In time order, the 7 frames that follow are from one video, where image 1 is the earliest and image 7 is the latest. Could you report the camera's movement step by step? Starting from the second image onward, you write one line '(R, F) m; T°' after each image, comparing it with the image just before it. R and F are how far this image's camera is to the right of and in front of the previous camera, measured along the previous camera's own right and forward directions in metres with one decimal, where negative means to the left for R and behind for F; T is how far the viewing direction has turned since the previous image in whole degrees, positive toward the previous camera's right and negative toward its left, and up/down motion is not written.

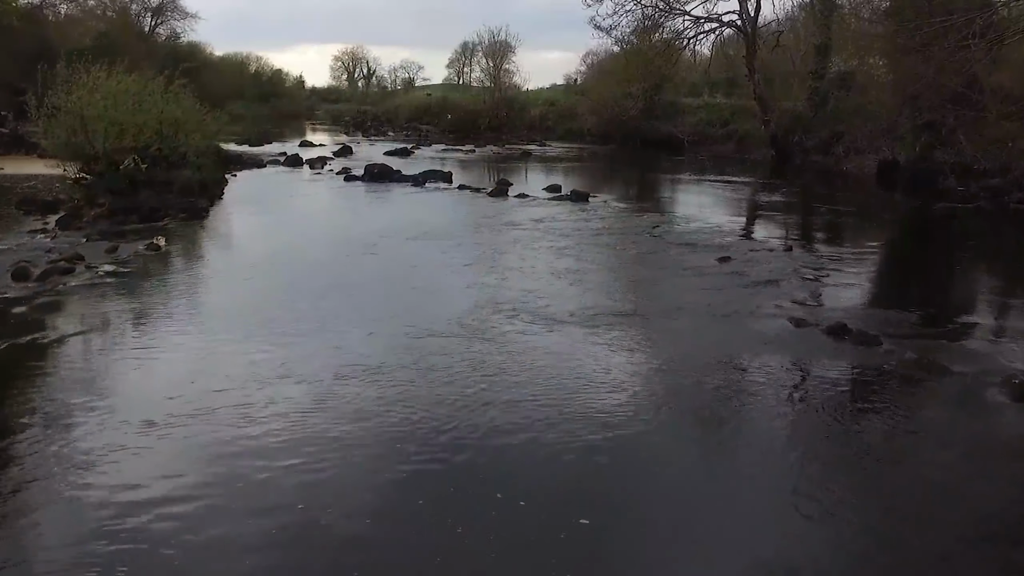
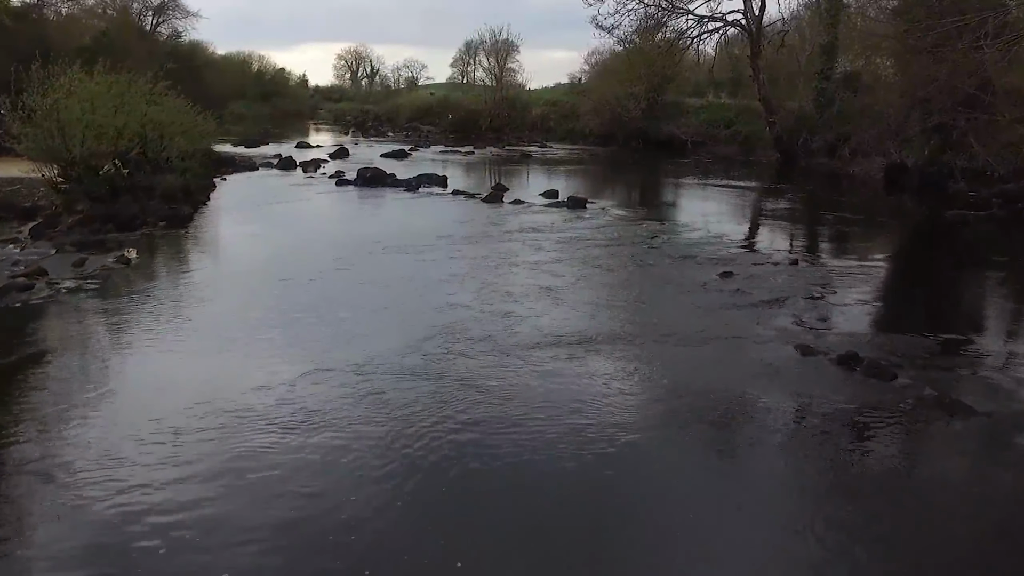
(+0.2, +0.7) m; 0°
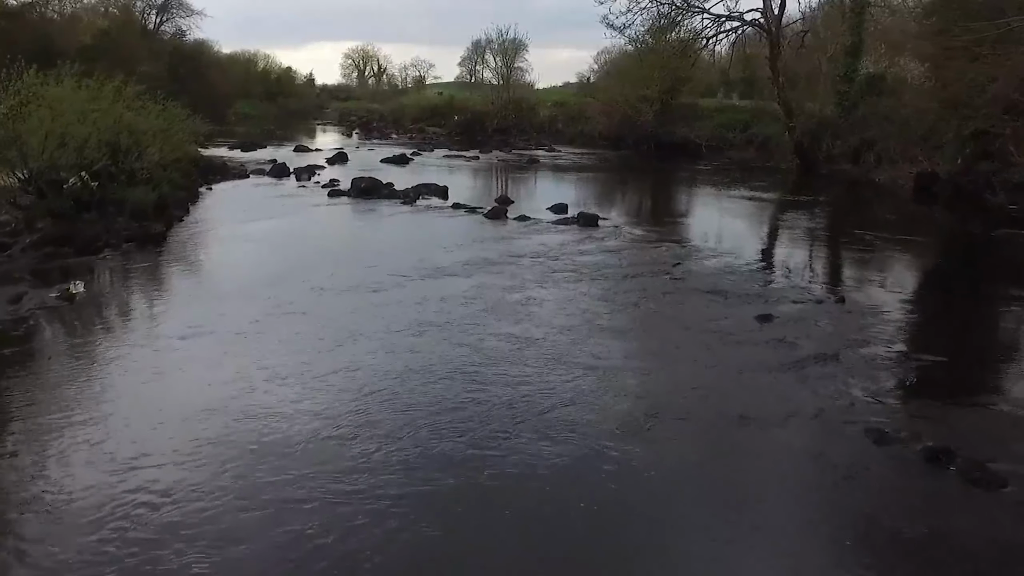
(+0.1, +1.6) m; -1°
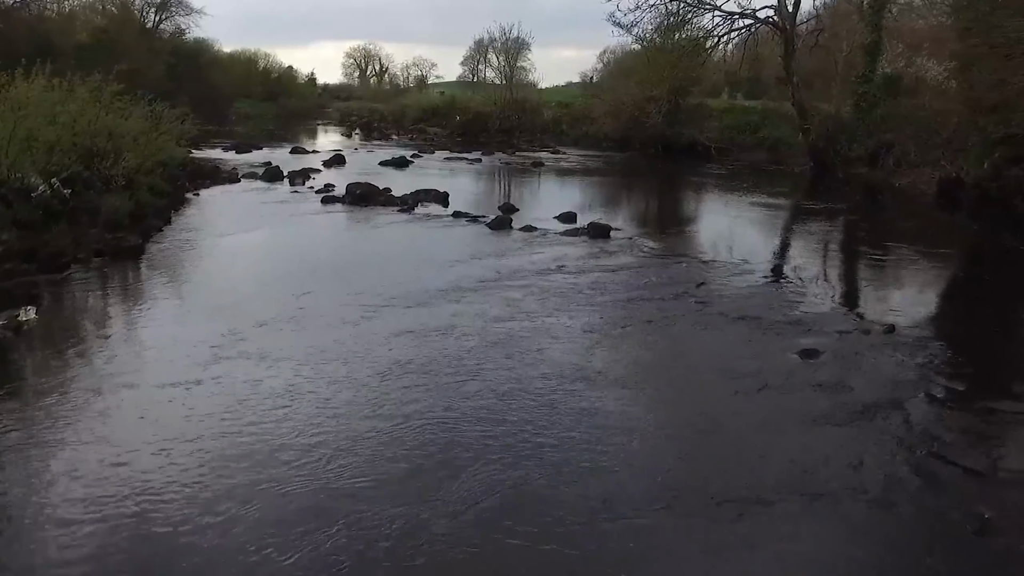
(-0.1, +1.2) m; 0°
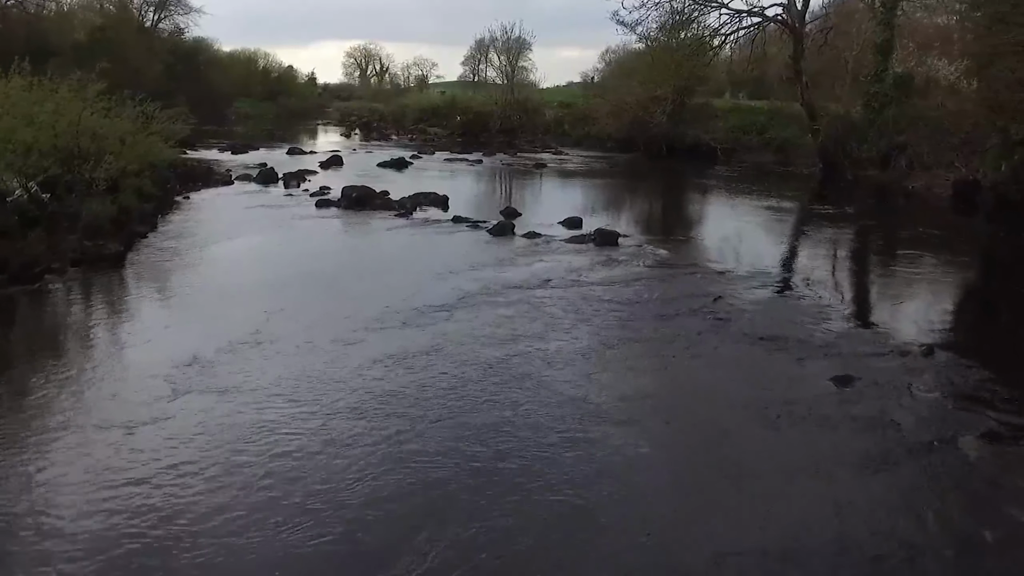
(0.0, +0.8) m; 0°
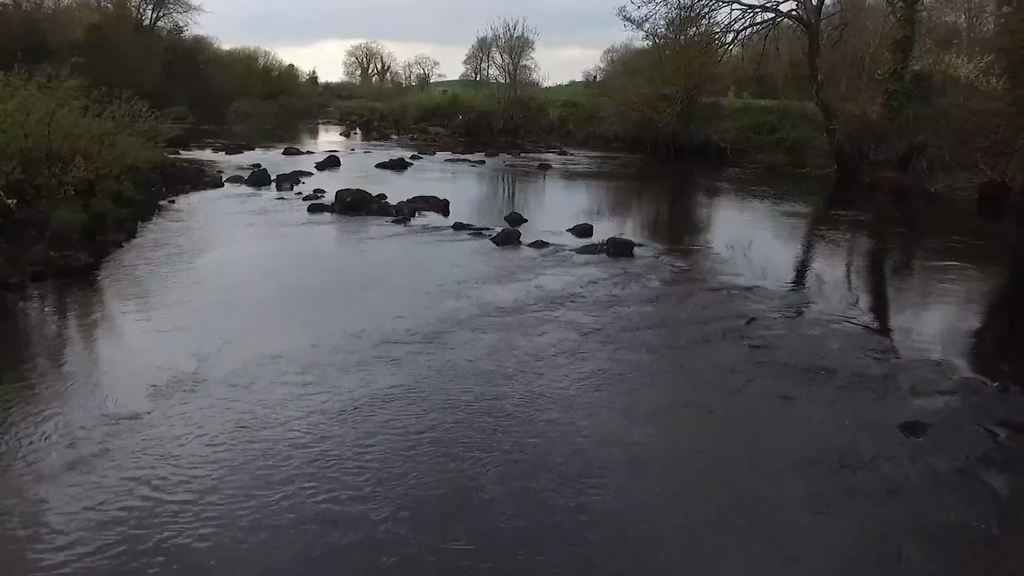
(-0.1, +1.2) m; 0°
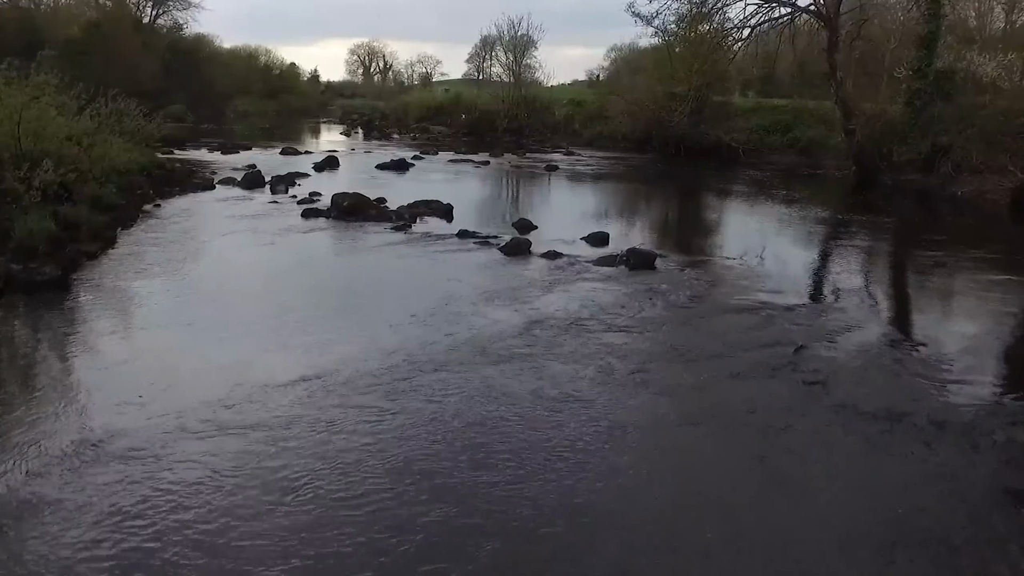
(-0.1, +1.2) m; 0°
